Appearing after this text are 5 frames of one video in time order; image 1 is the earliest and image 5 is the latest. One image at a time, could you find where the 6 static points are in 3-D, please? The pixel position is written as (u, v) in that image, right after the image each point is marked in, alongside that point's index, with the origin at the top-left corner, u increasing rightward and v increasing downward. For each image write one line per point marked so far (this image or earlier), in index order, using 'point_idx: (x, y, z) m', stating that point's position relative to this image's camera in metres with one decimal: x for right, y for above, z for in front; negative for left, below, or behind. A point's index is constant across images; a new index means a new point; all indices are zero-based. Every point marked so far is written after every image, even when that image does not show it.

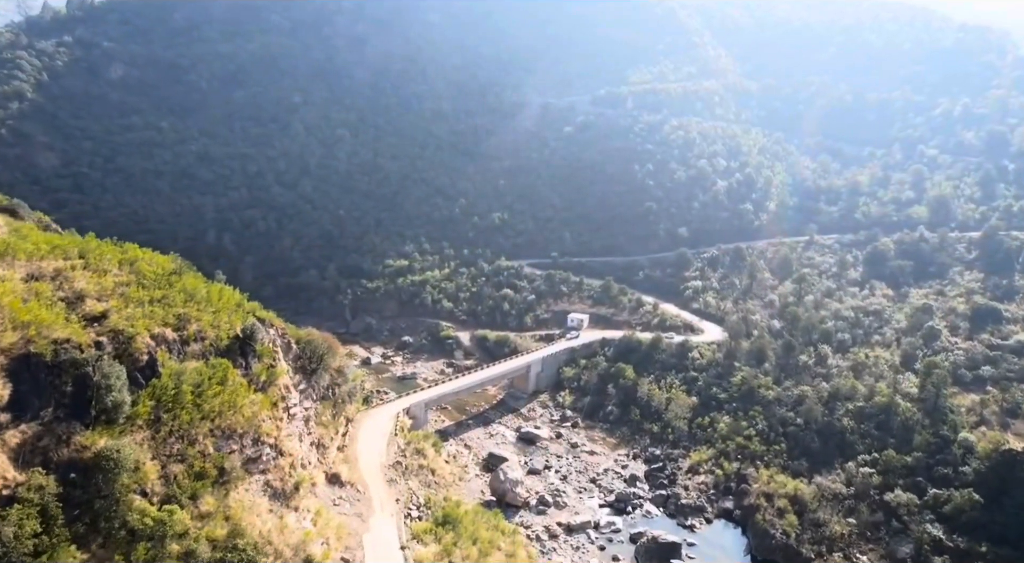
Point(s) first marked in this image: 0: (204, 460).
0: (-9.1, -5.3, +19.7) m
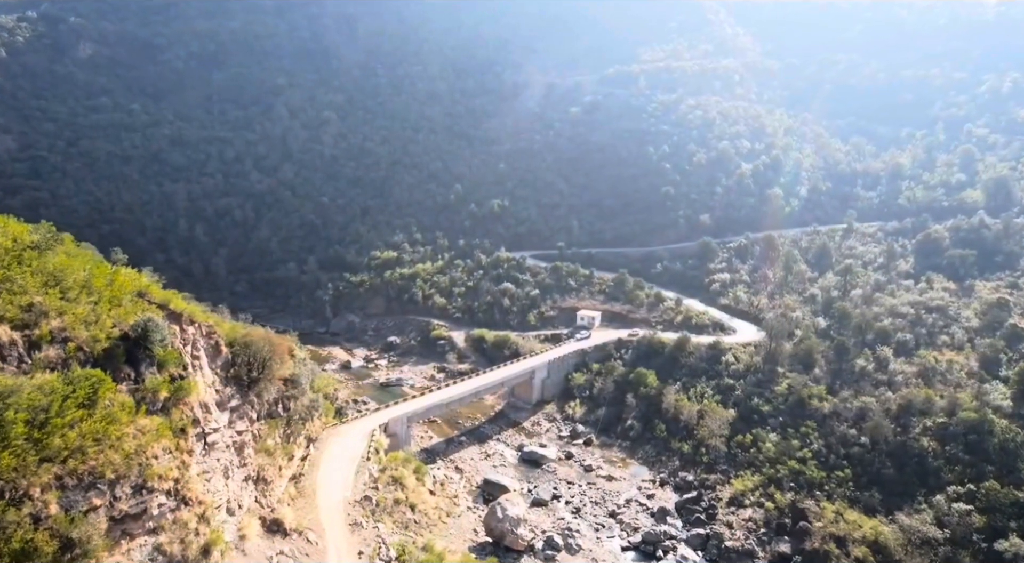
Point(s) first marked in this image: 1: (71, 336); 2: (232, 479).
0: (-9.1, -4.7, +12.8) m
1: (-10.4, -1.3, +15.8) m
2: (-8.3, -5.9, +19.9) m
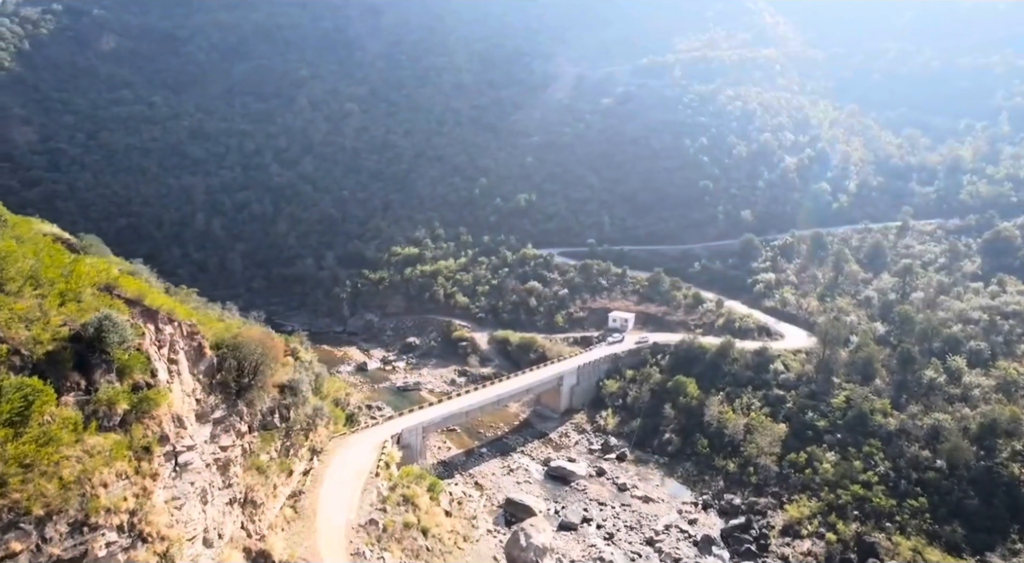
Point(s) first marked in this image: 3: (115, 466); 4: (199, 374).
0: (-8.7, -4.5, +10.0) m
1: (-9.9, -1.1, +13.1) m
2: (-7.6, -5.7, +17.1) m
3: (-8.0, -3.7, +13.5) m
4: (-8.7, -2.6, +18.6) m
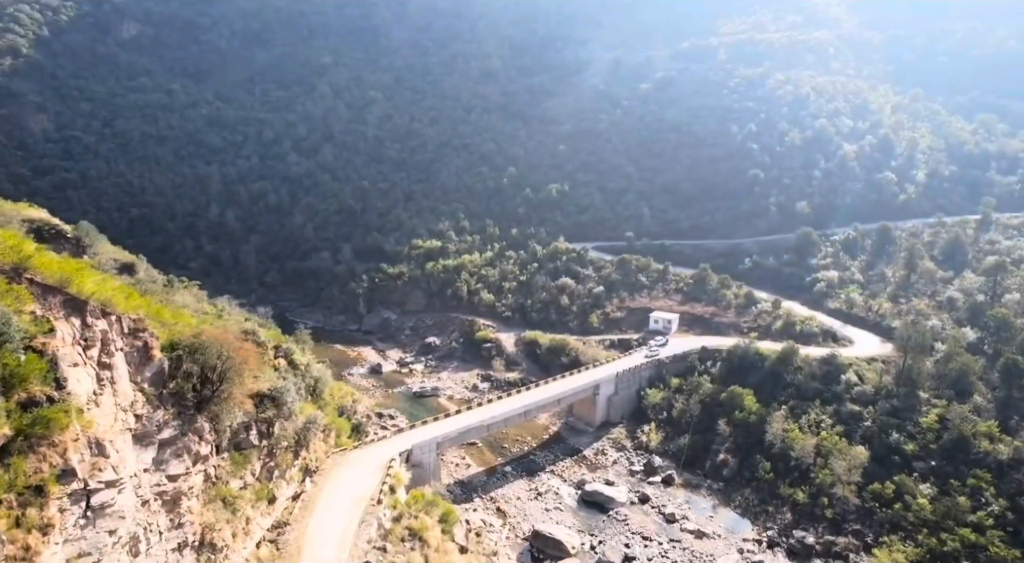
0: (-8.4, -4.1, +6.0) m
1: (-9.4, -0.7, +9.1) m
2: (-7.1, -5.3, +13.0) m
3: (-7.6, -3.4, +9.4) m
4: (-8.0, -2.2, +14.6) m
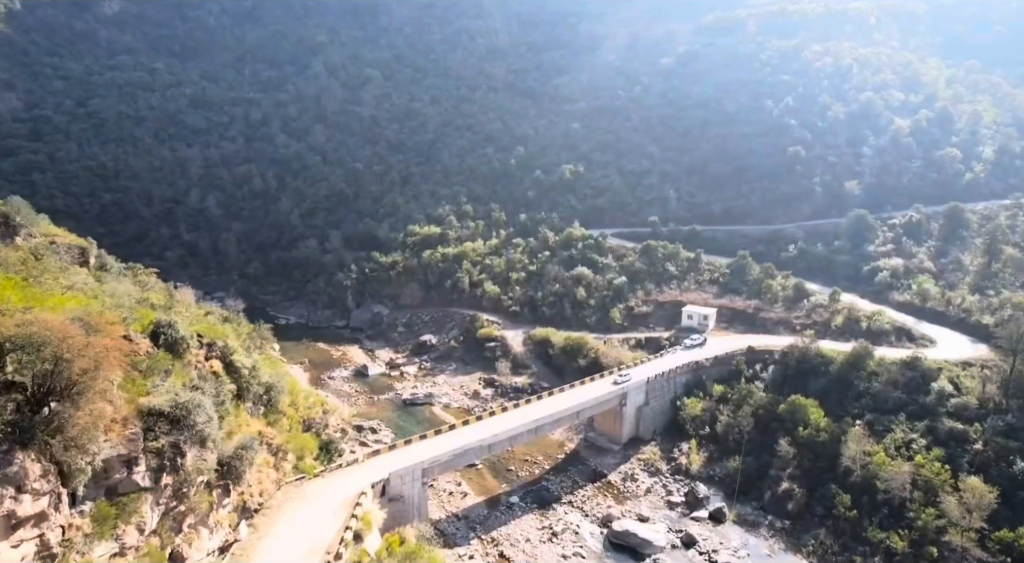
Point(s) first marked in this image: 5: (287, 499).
0: (-8.5, -3.5, +0.1) m
1: (-9.4, -0.1, +3.3) m
2: (-7.0, -4.7, +7.2) m
3: (-7.5, -2.7, +3.6) m
4: (-7.9, -1.6, +8.8) m
5: (-6.0, -5.8, +18.1) m
